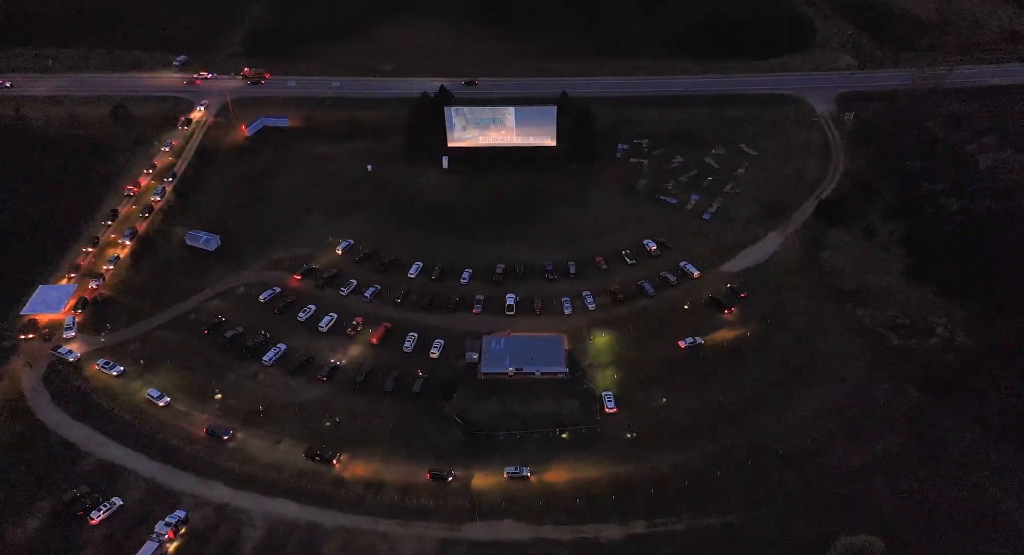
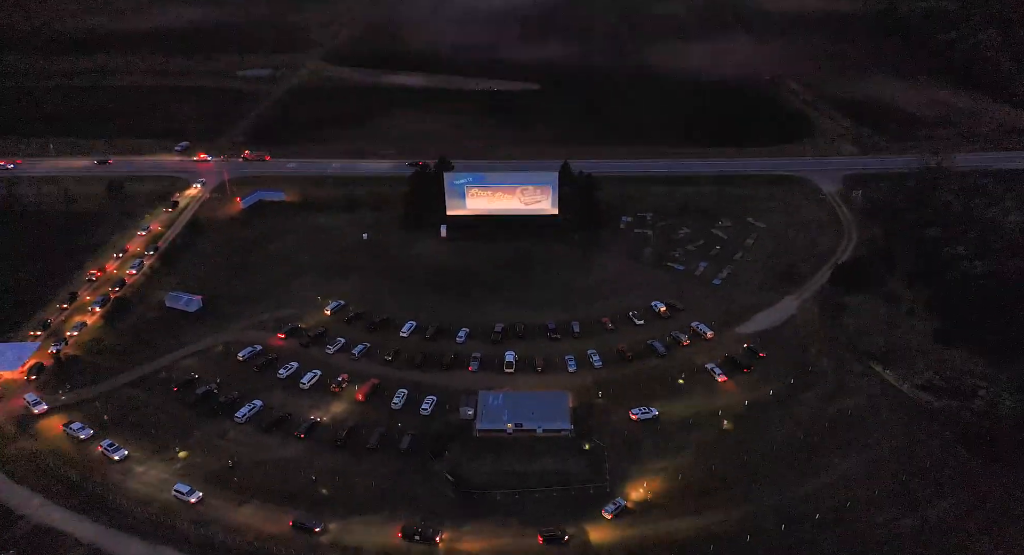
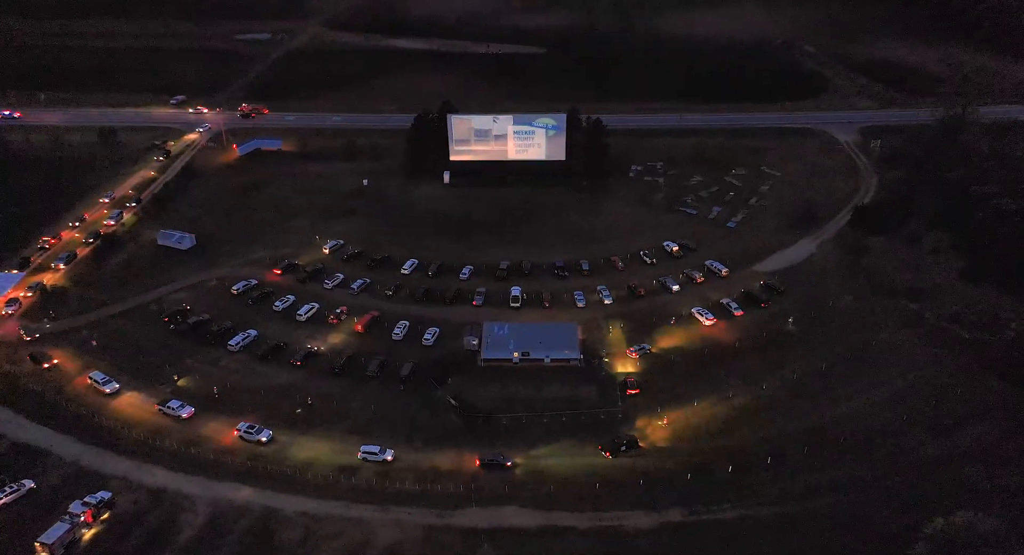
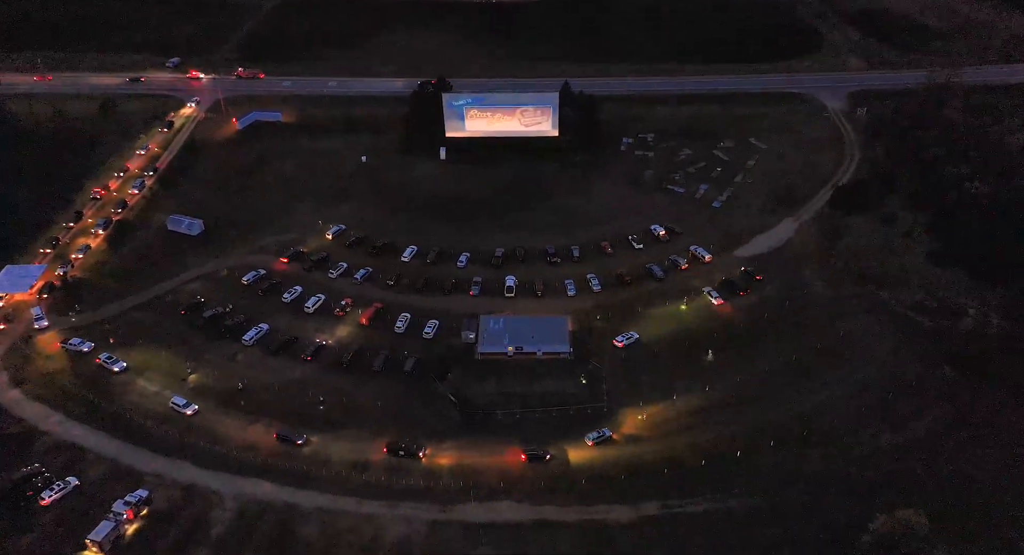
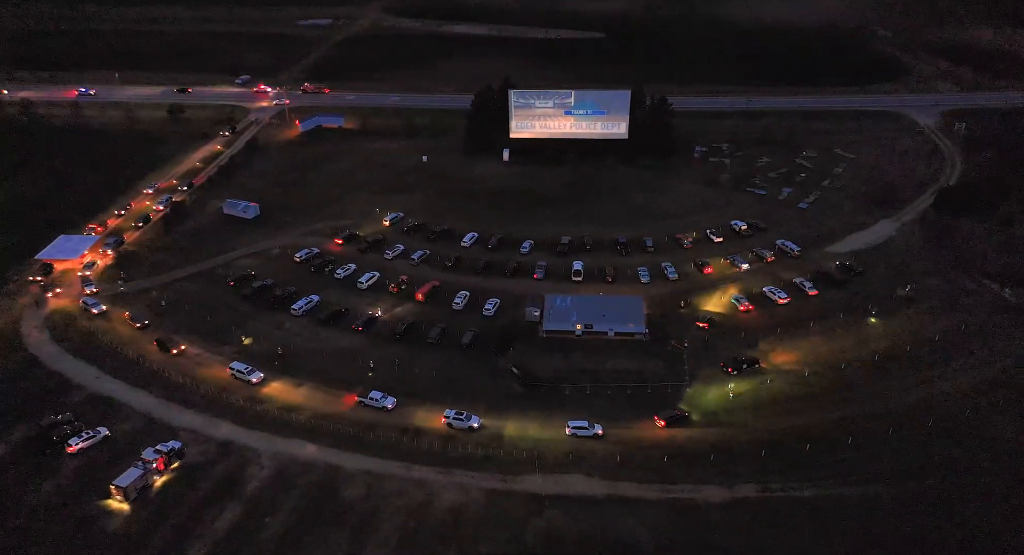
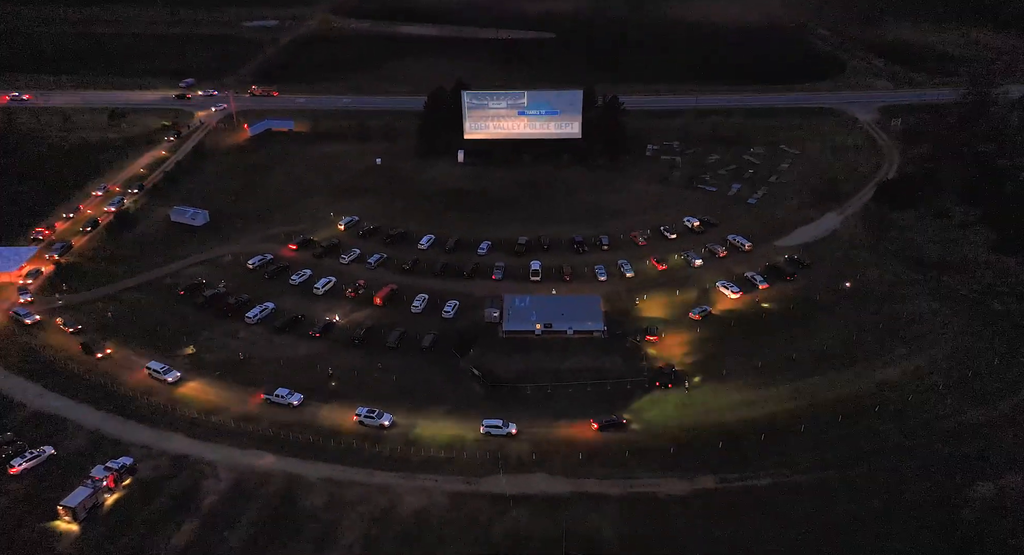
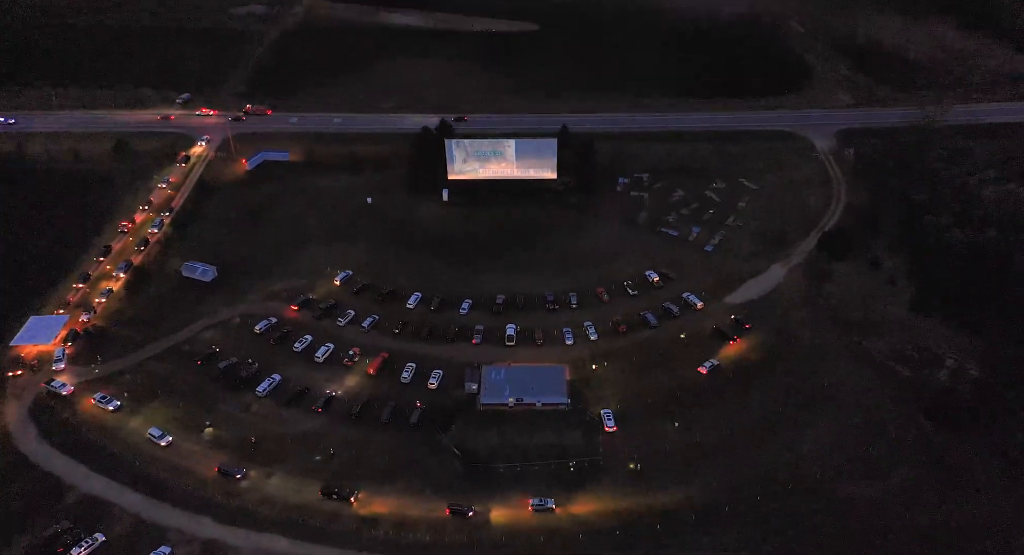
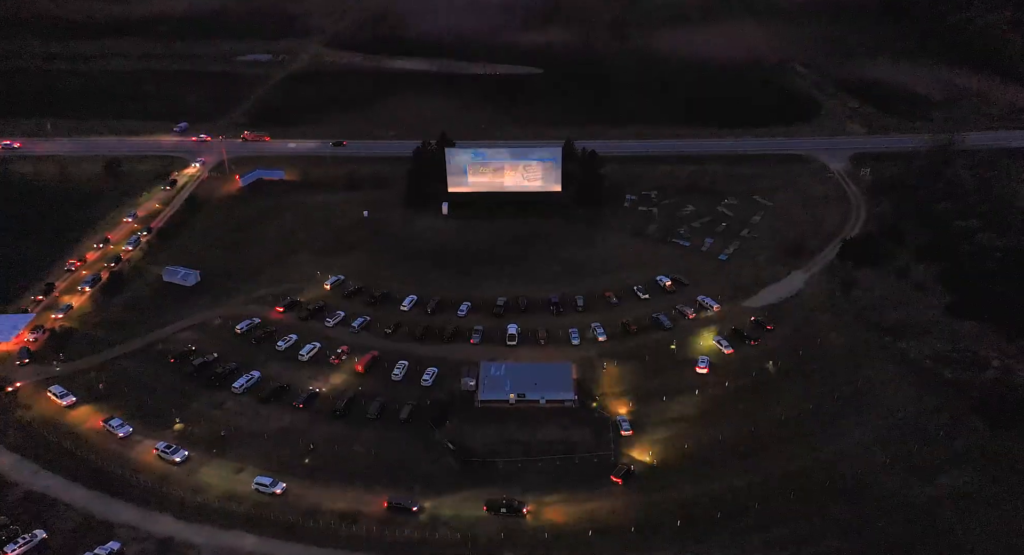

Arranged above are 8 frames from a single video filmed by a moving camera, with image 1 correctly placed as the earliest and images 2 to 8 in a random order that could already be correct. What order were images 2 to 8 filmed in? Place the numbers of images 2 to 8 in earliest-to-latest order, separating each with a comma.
7, 4, 2, 8, 3, 6, 5
